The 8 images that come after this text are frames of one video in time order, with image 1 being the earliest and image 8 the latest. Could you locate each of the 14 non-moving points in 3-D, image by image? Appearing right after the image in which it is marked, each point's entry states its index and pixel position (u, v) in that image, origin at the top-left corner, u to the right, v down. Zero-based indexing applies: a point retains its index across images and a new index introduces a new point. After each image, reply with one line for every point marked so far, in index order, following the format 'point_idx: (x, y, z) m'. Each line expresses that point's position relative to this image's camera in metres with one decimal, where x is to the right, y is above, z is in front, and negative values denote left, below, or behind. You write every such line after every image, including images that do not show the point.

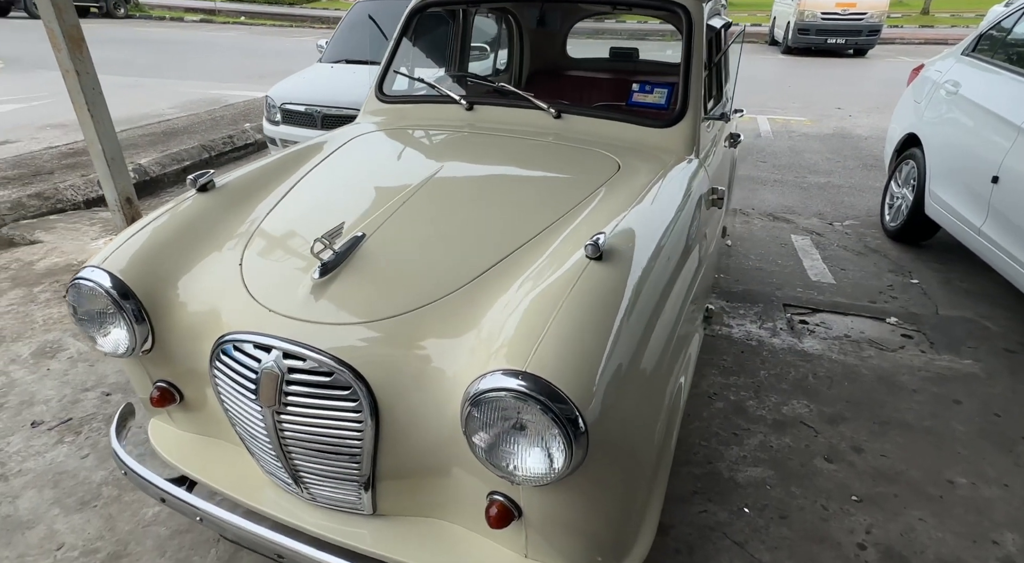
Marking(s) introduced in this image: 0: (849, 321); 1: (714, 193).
0: (+2.0, -0.2, +3.3) m
1: (+0.8, +0.3, +2.2) m
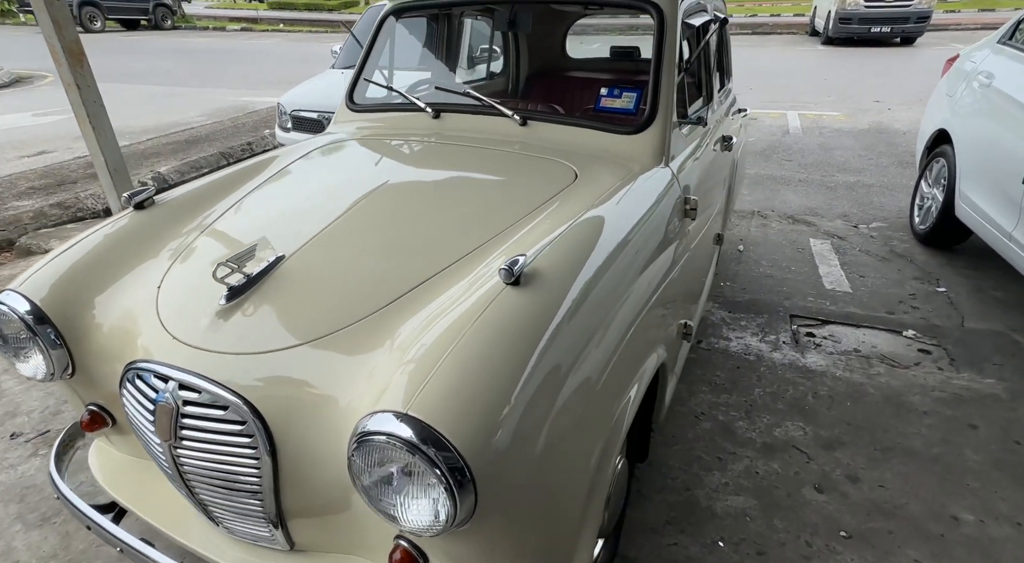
0: (+1.9, -0.3, +3.1) m
1: (+0.6, +0.3, +2.0) m
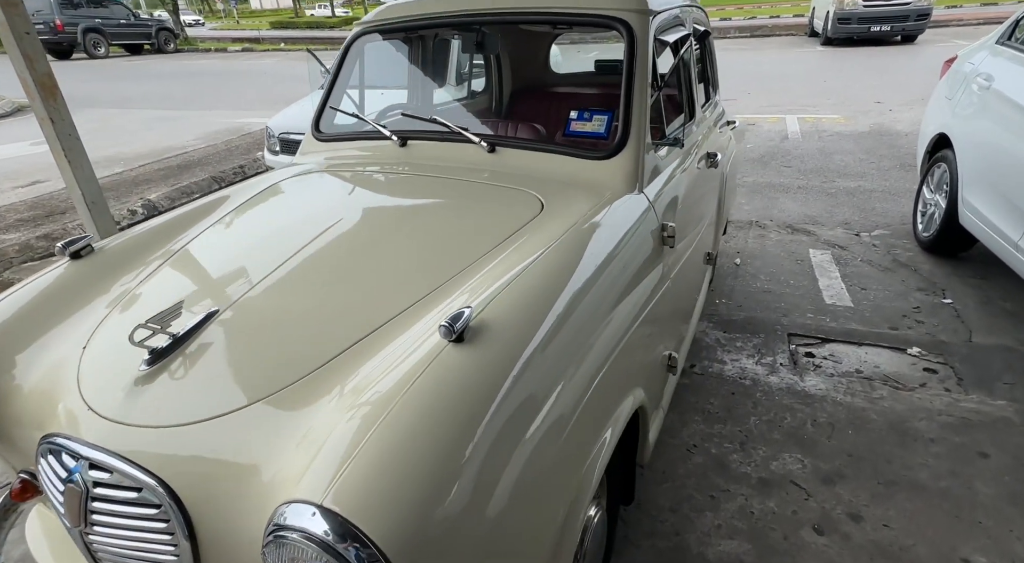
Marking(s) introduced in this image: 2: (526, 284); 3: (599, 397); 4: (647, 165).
0: (+1.8, -0.4, +3.0) m
1: (+0.5, +0.2, +1.9) m
2: (0.0, 0.0, +1.4) m
3: (+0.2, -0.3, +1.5) m
4: (+0.4, +0.4, +1.9) m
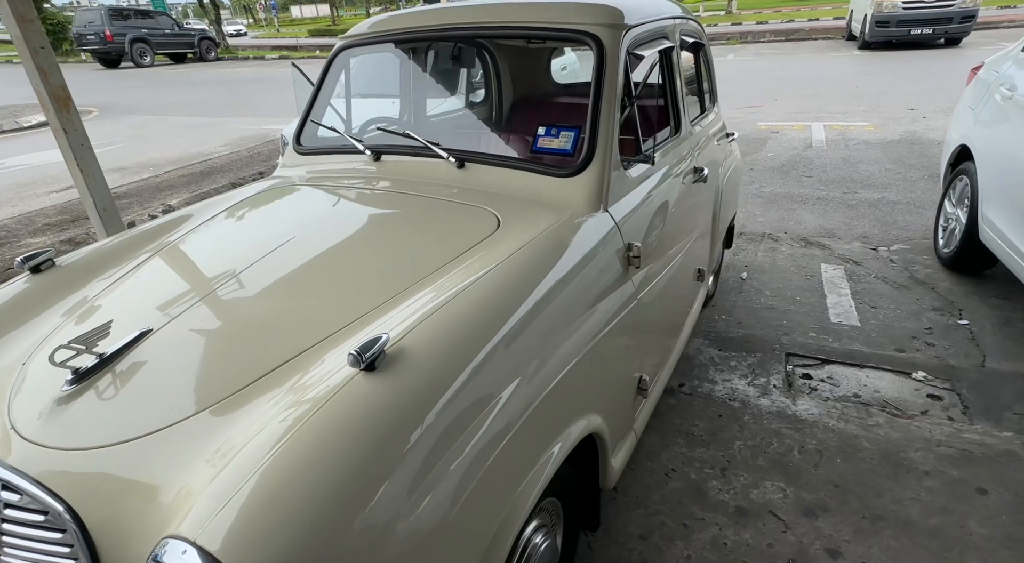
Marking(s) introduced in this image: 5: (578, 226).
0: (+1.7, -0.5, +2.8) m
1: (+0.4, +0.1, +1.9) m
2: (-0.1, -0.1, +1.4) m
3: (+0.1, -0.4, +1.5) m
4: (+0.3, +0.3, +1.9) m
5: (+0.2, +0.2, +1.7) m
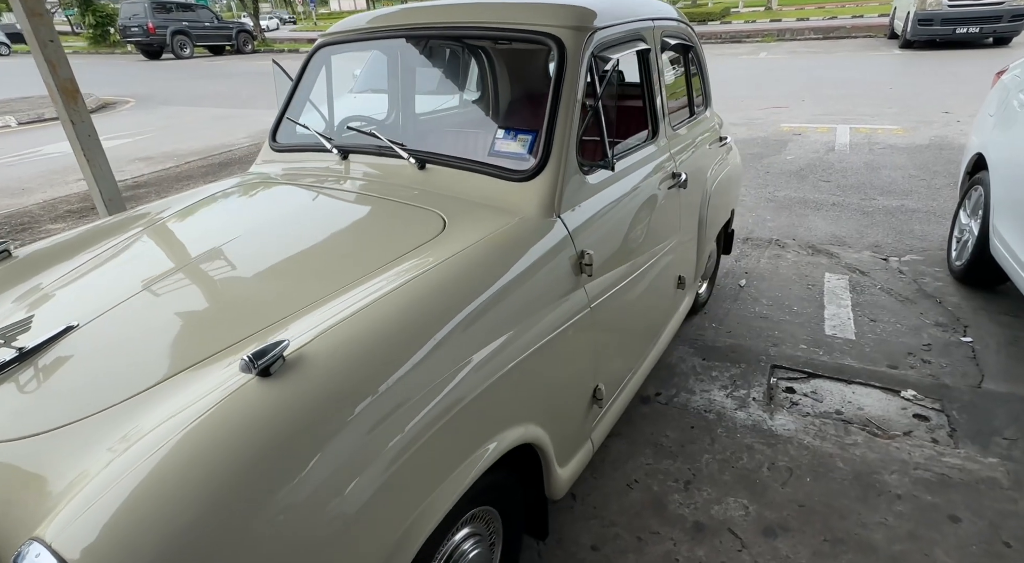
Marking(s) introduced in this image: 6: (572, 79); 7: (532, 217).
0: (+1.6, -0.5, +2.7) m
1: (+0.2, +0.1, +1.8) m
2: (-0.3, -0.1, +1.4) m
3: (-0.1, -0.4, +1.5) m
4: (+0.2, +0.3, +1.8) m
5: (0.0, +0.1, +1.7) m
6: (+0.2, +0.7, +1.9) m
7: (+0.1, +0.2, +1.8) m
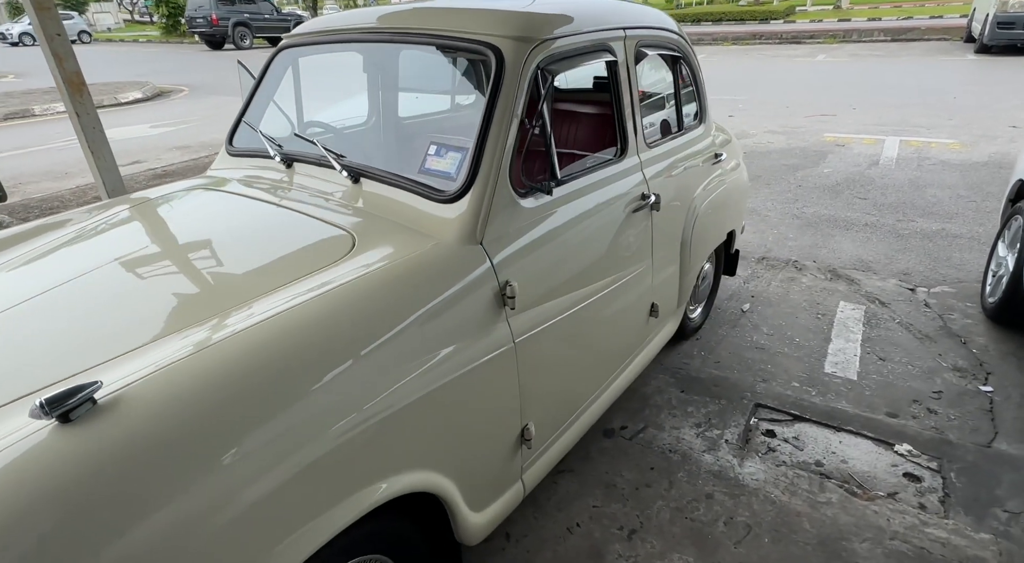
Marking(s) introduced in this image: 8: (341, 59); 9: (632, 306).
0: (+1.4, -0.7, +2.5) m
1: (0.0, 0.0, +1.7) m
2: (-0.6, -0.1, +1.3) m
3: (-0.4, -0.5, +1.3) m
4: (-0.1, +0.2, +1.7) m
5: (-0.2, +0.1, +1.6) m
6: (0.0, +0.6, +1.8) m
7: (-0.2, +0.1, +1.6) m
8: (-0.7, +0.9, +2.3) m
9: (+0.5, -0.1, +2.5) m
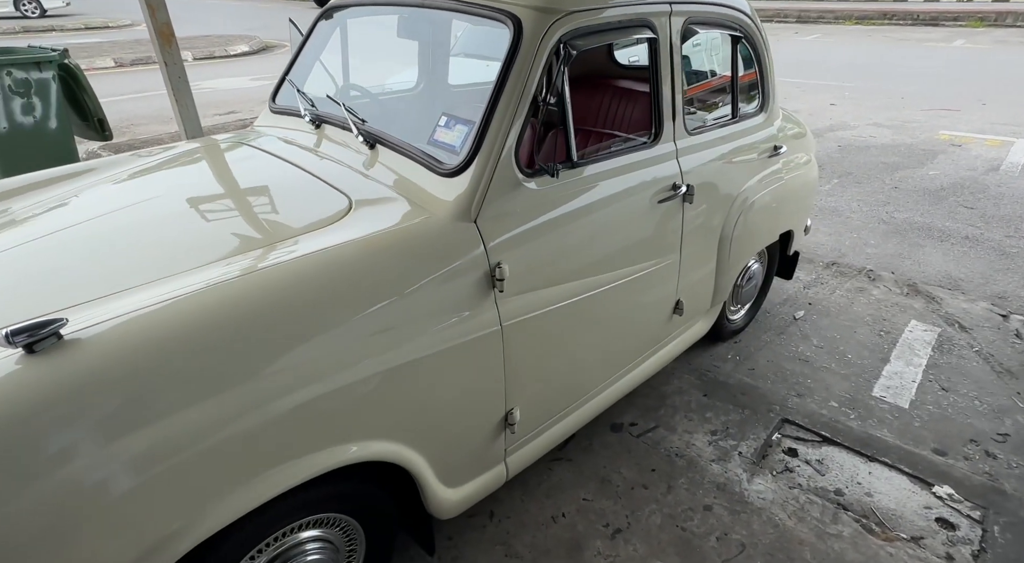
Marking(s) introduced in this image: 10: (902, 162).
0: (+1.4, -0.8, +2.3) m
1: (0.0, 0.0, +1.7) m
2: (-0.7, 0.0, +1.3) m
3: (-0.5, -0.4, +1.4) m
4: (-0.1, +0.3, +1.6) m
5: (-0.2, +0.1, +1.6) m
6: (0.0, +0.6, +1.7) m
7: (-0.2, +0.2, +1.6) m
8: (-0.5, +1.0, +2.3) m
9: (+0.6, -0.1, +2.3) m
10: (+4.1, +1.3, +6.0) m
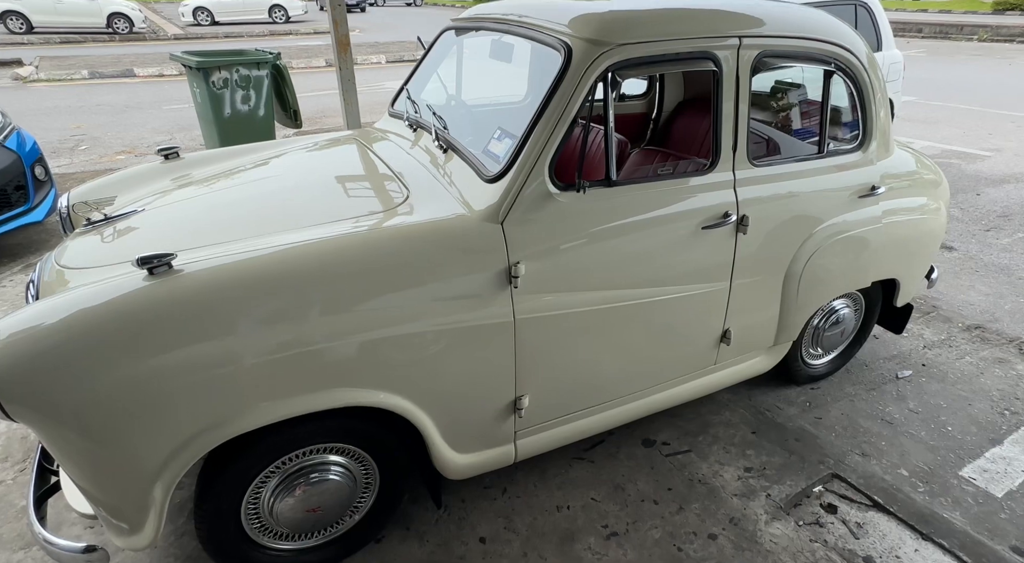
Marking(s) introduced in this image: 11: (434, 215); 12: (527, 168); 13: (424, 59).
0: (+1.4, -1.0, +2.1) m
1: (0.0, 0.0, +1.9) m
2: (-0.7, +0.1, +1.7) m
3: (-0.6, -0.3, +1.7) m
4: (0.0, +0.3, +1.9) m
5: (-0.2, +0.2, +1.8) m
6: (+0.2, +0.6, +1.9) m
7: (-0.1, +0.2, +1.9) m
8: (-0.1, +1.1, +2.6) m
9: (+0.8, -0.2, +2.4) m
10: (+5.3, +0.5, +4.9) m
11: (-0.3, +0.2, +1.9) m
12: (+0.1, +0.4, +1.9) m
13: (-0.4, +1.2, +3.0) m
